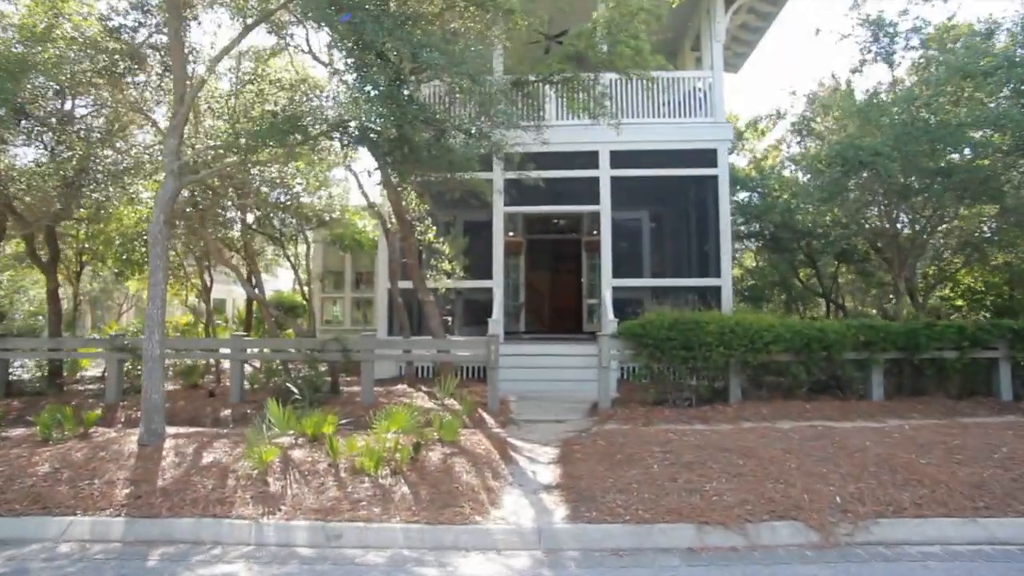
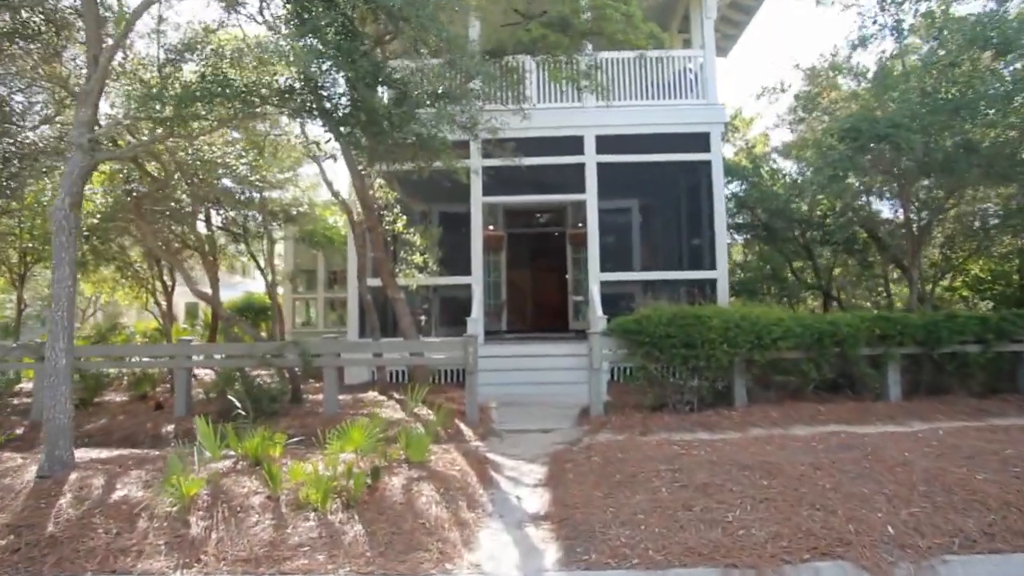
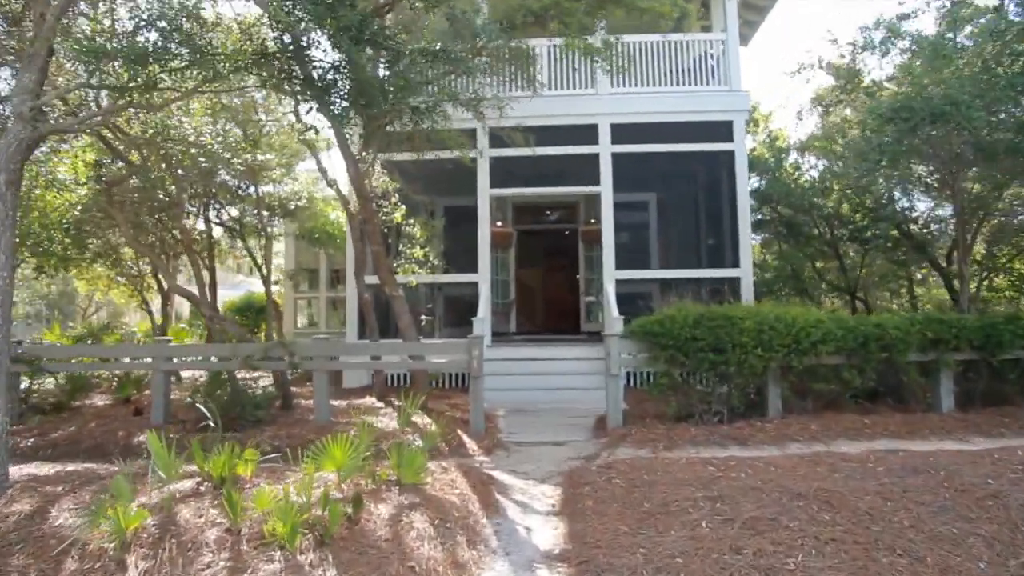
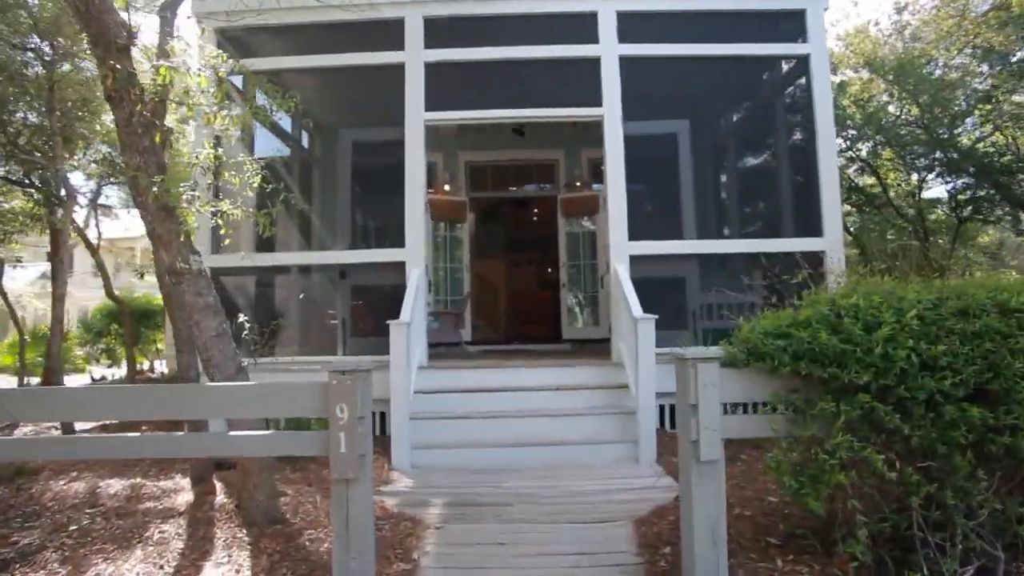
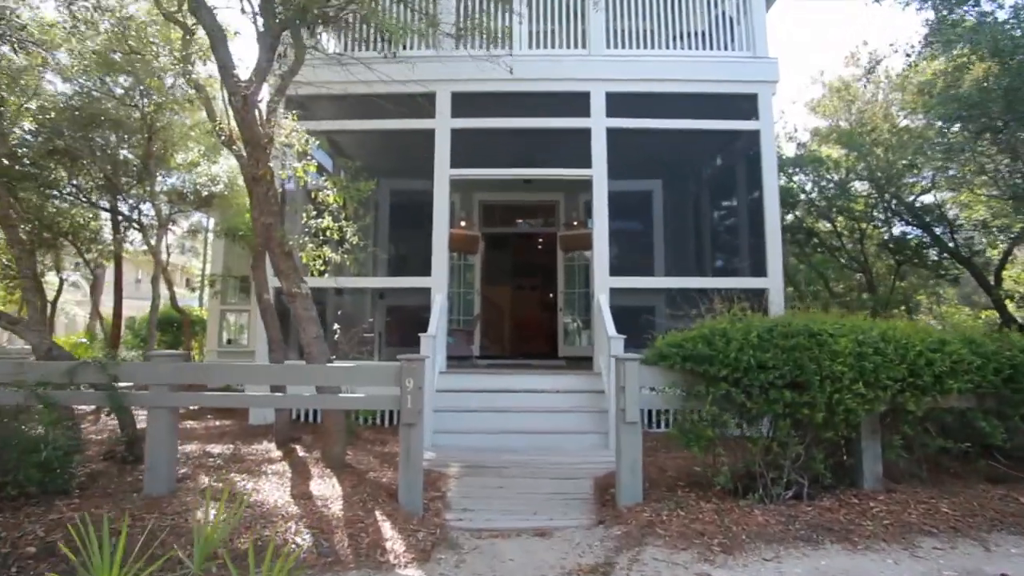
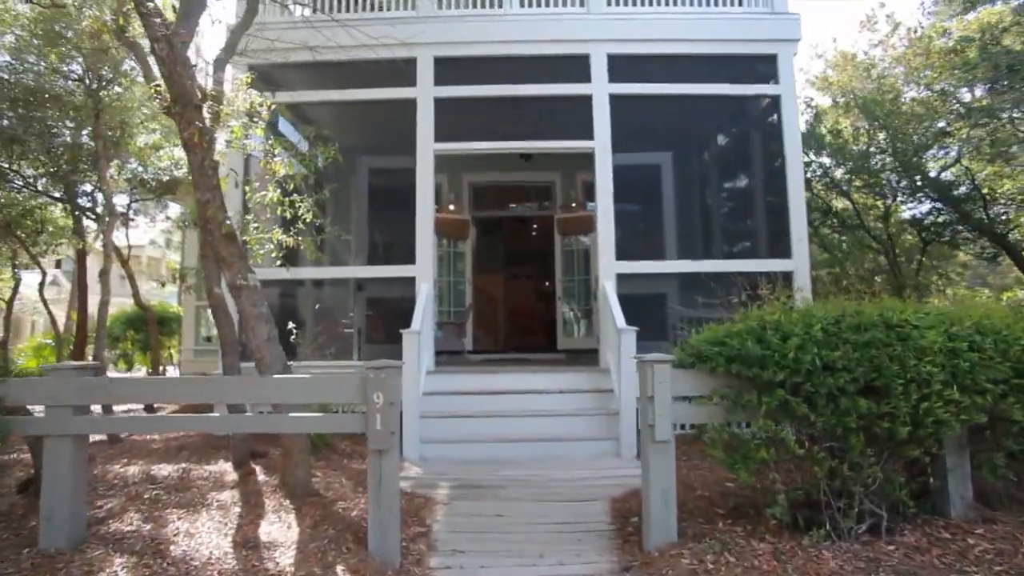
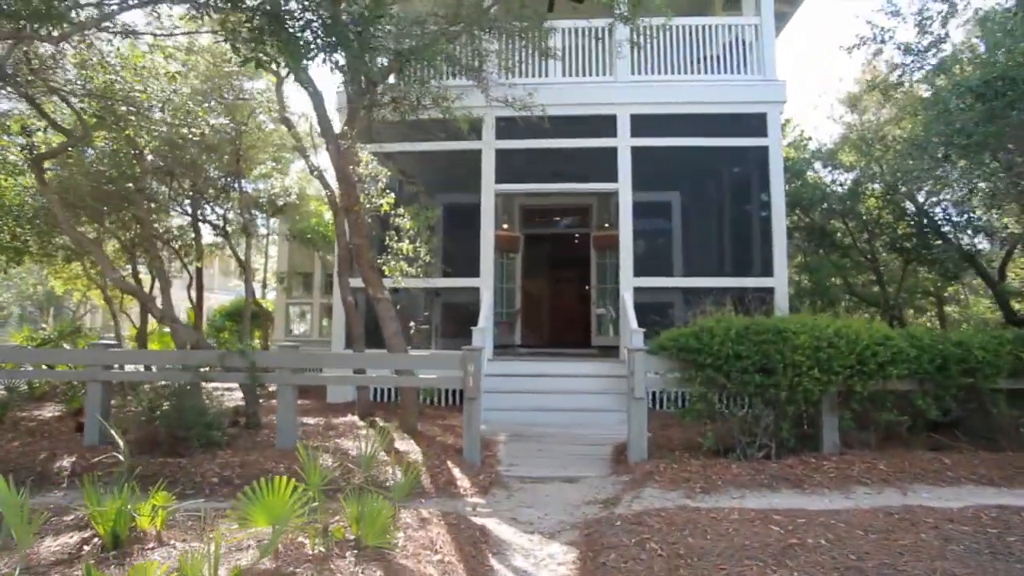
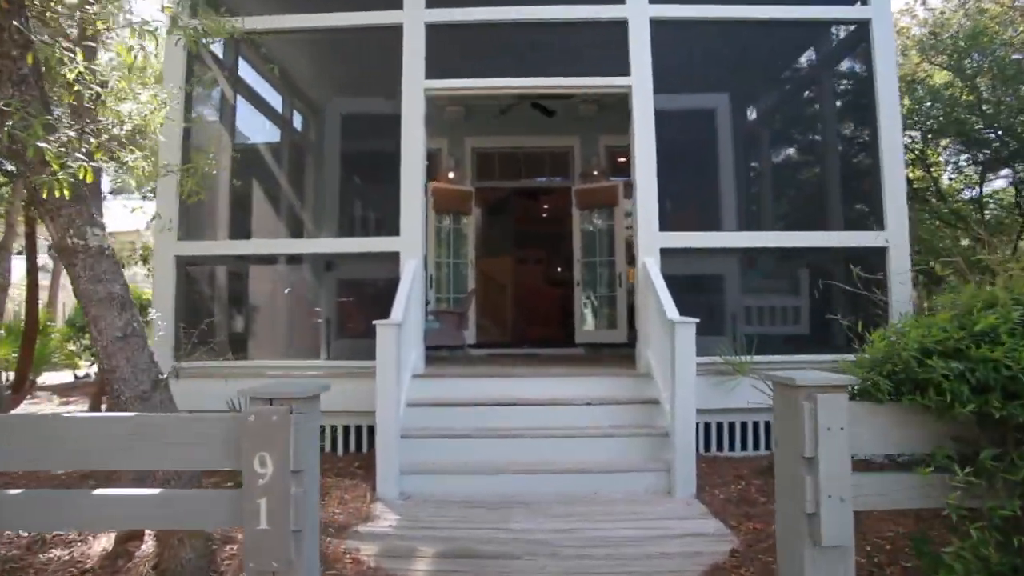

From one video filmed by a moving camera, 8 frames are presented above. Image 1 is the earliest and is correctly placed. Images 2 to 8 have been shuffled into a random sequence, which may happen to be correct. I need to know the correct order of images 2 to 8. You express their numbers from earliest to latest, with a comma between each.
2, 3, 7, 5, 6, 4, 8
